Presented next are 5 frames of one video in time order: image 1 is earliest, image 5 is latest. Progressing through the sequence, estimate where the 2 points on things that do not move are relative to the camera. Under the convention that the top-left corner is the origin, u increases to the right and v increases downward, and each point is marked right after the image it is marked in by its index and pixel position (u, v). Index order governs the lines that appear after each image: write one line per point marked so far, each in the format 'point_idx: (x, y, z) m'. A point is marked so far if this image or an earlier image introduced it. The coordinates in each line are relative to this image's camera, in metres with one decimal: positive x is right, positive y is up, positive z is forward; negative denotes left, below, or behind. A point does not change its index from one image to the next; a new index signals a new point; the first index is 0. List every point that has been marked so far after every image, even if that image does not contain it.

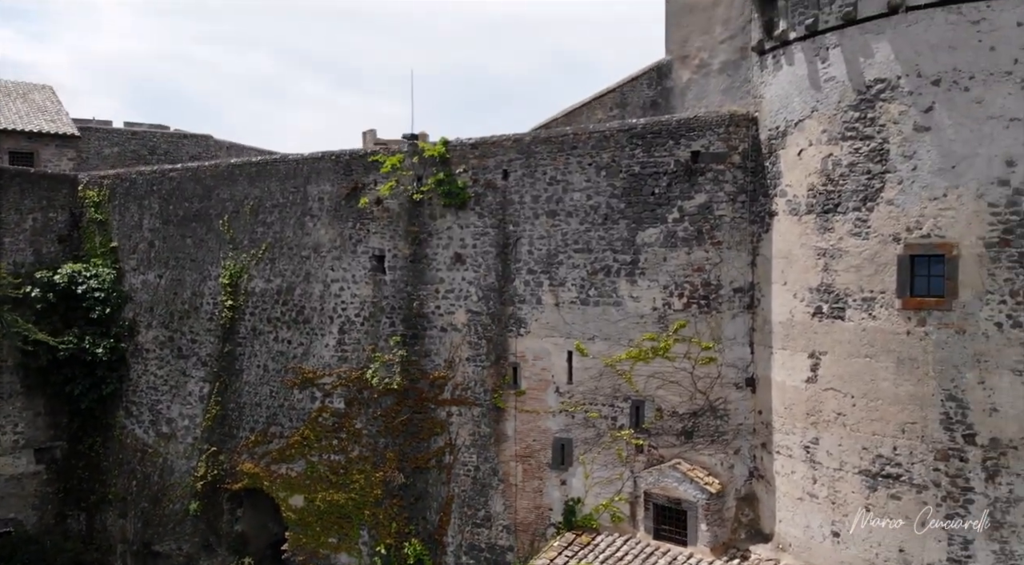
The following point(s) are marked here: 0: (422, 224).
0: (-1.3, +0.9, +13.9) m
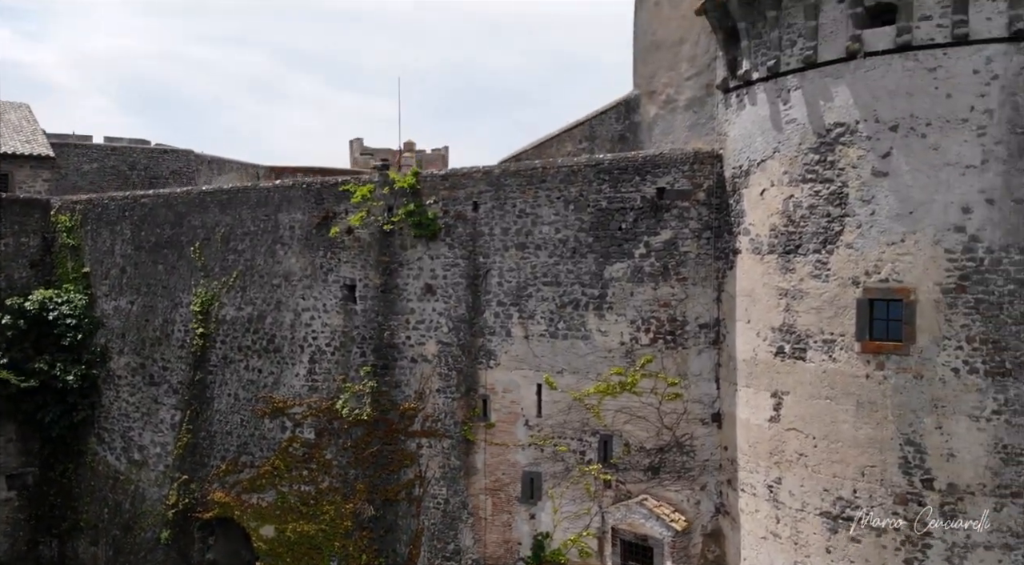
0: (-1.8, +0.5, +13.9) m
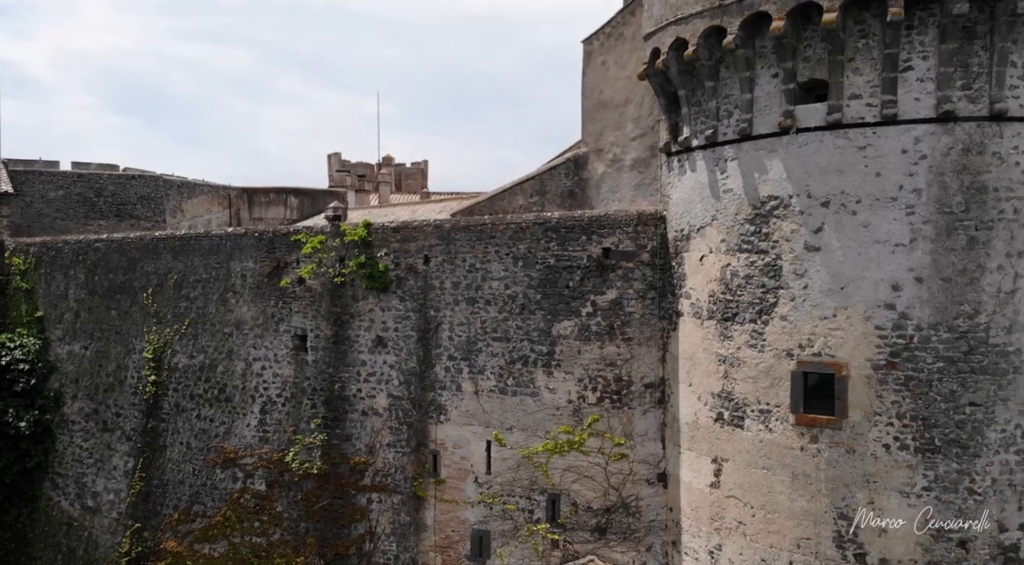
0: (-2.5, -0.3, +13.9) m
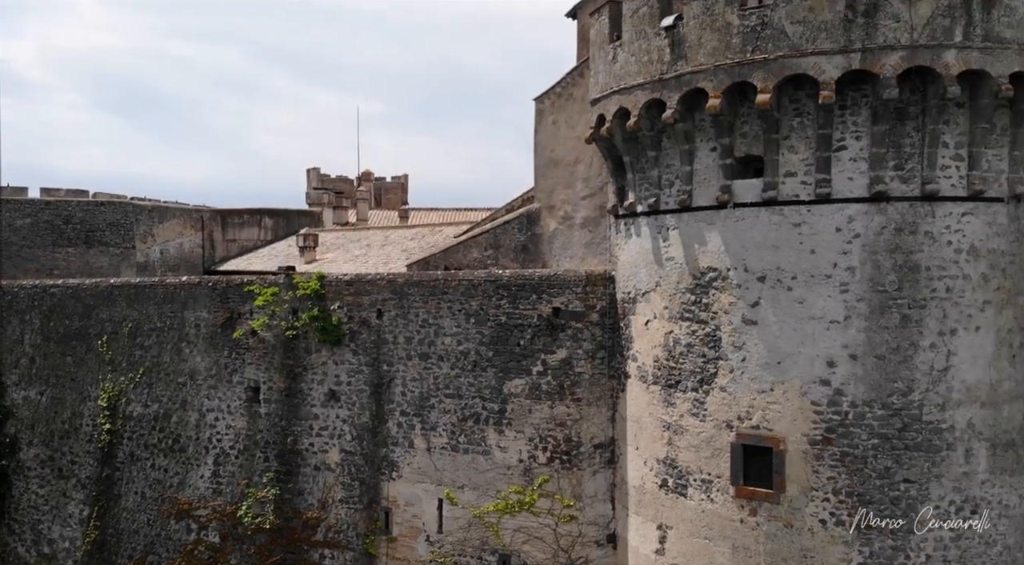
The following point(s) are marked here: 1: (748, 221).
0: (-3.2, -1.1, +13.8) m
1: (+2.4, +0.6, +9.3) m
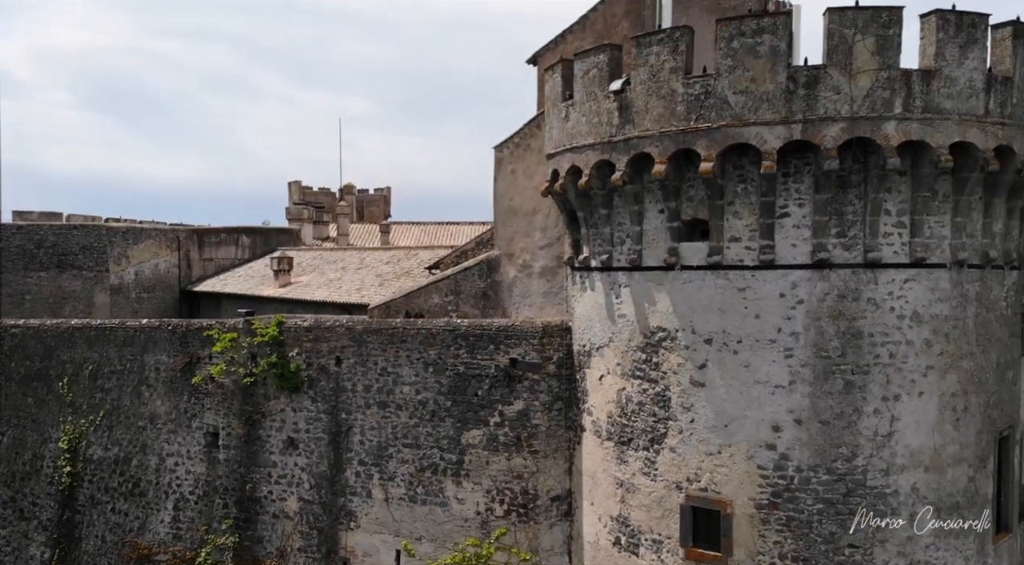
0: (-3.8, -1.8, +13.7) m
1: (+1.8, 0.0, +9.3) m
